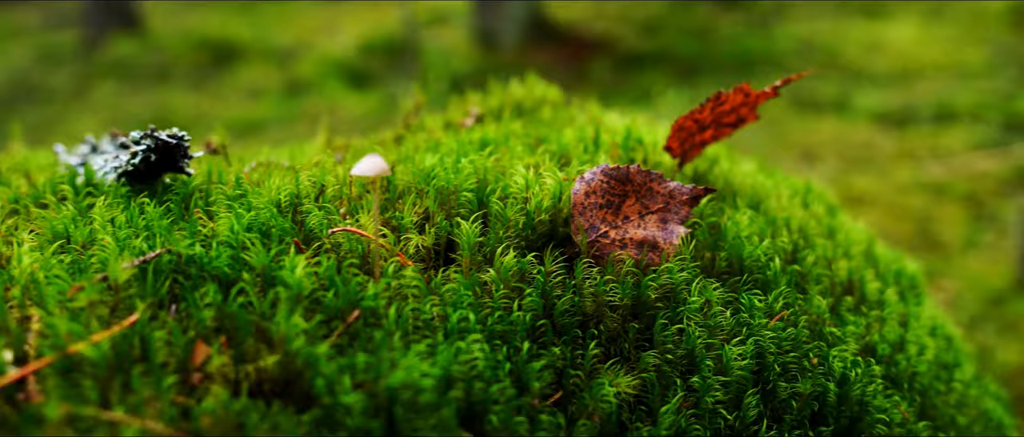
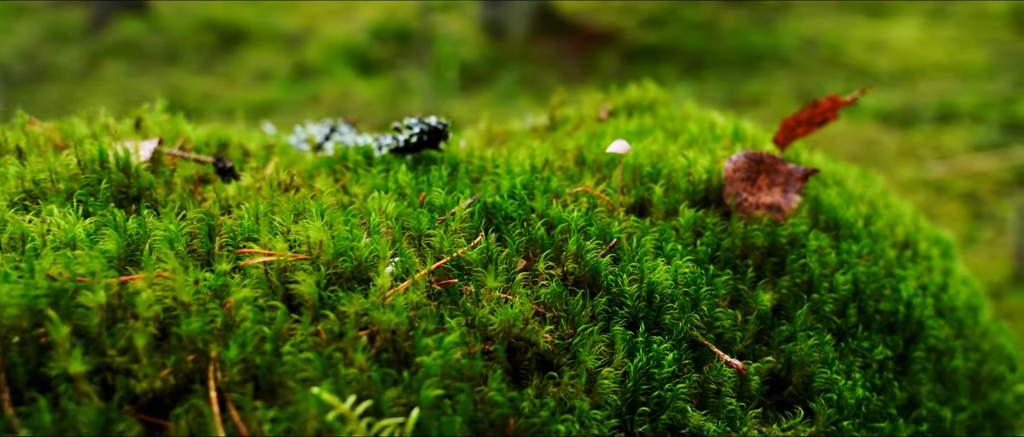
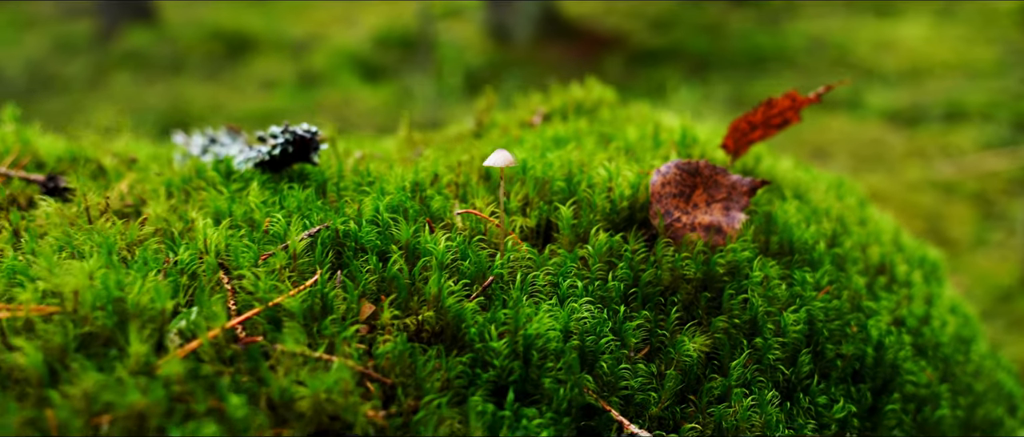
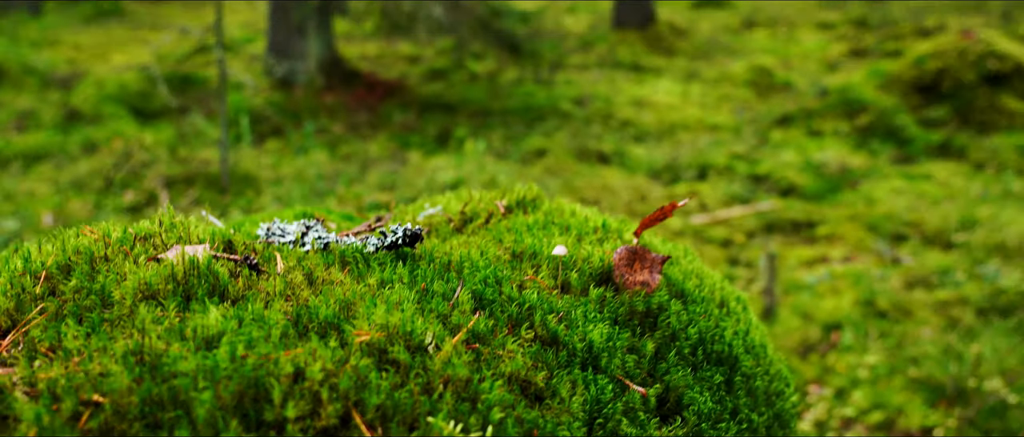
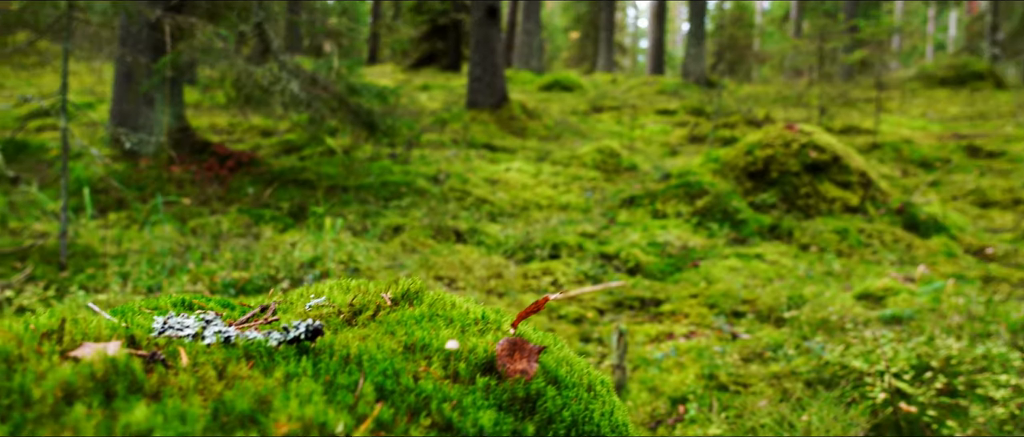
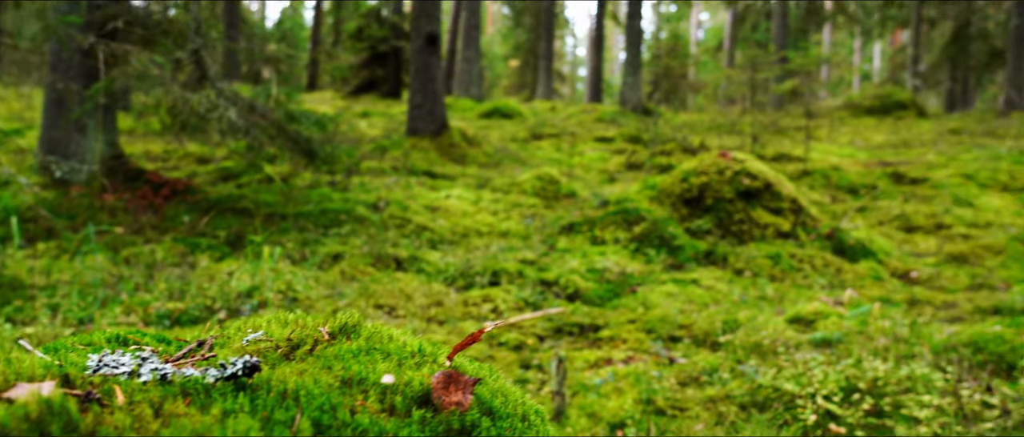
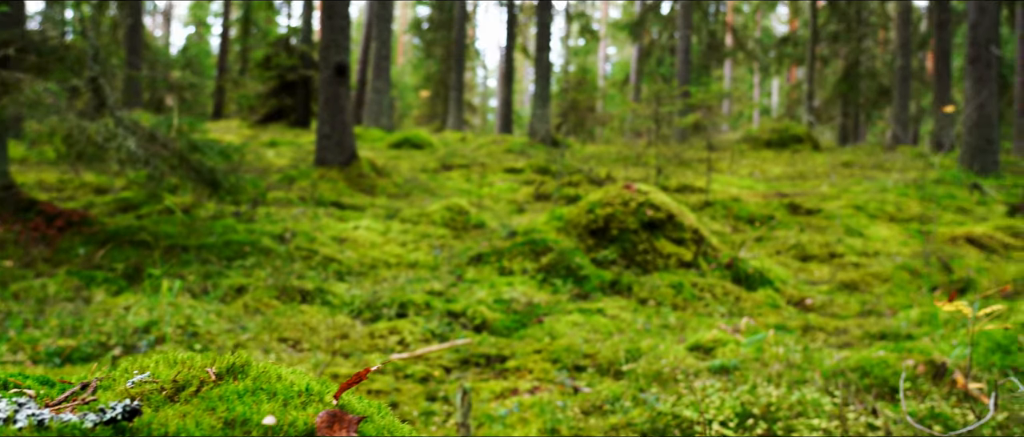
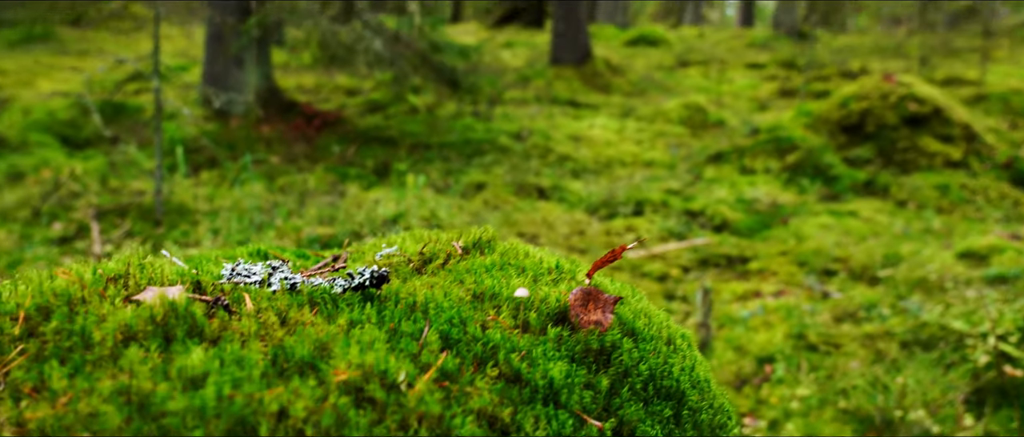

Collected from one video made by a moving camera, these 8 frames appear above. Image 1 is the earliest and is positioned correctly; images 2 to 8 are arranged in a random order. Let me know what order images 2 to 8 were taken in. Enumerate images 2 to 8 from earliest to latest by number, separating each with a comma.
3, 2, 4, 8, 5, 6, 7
